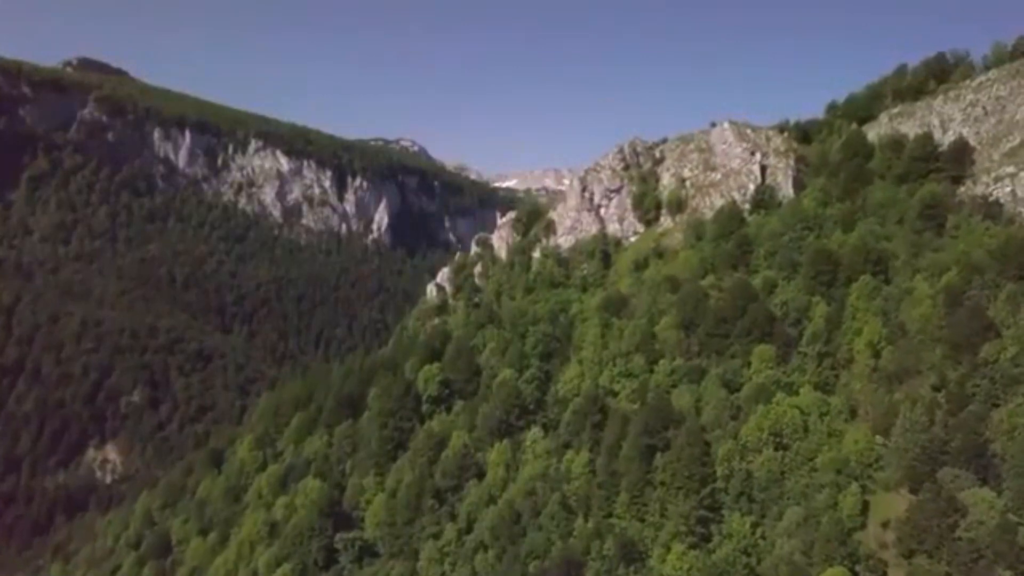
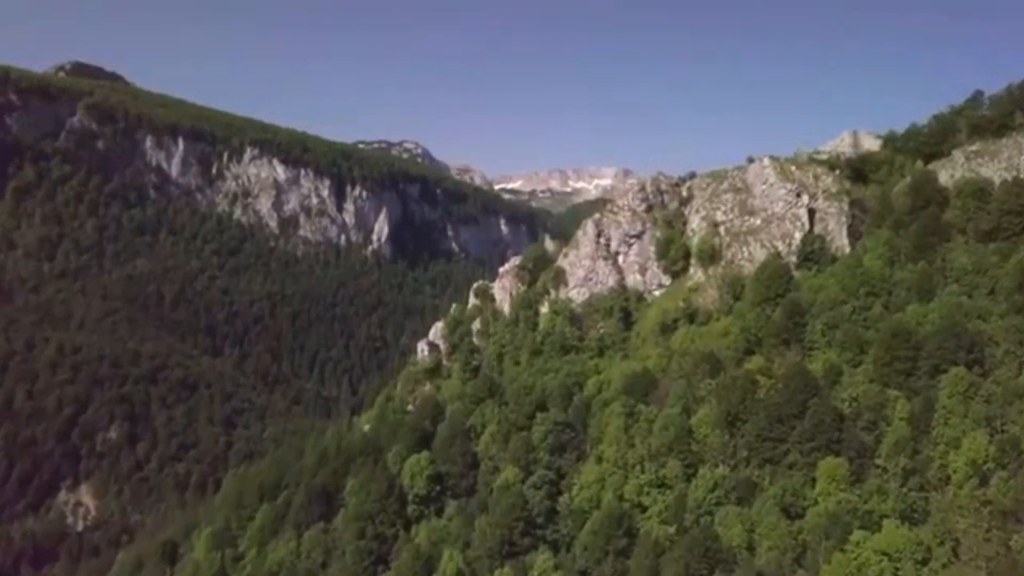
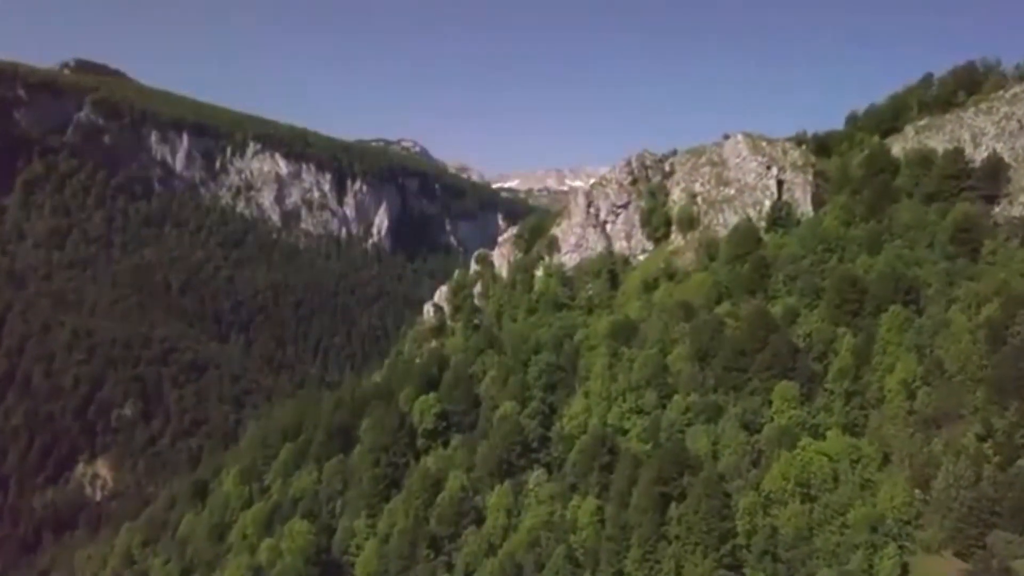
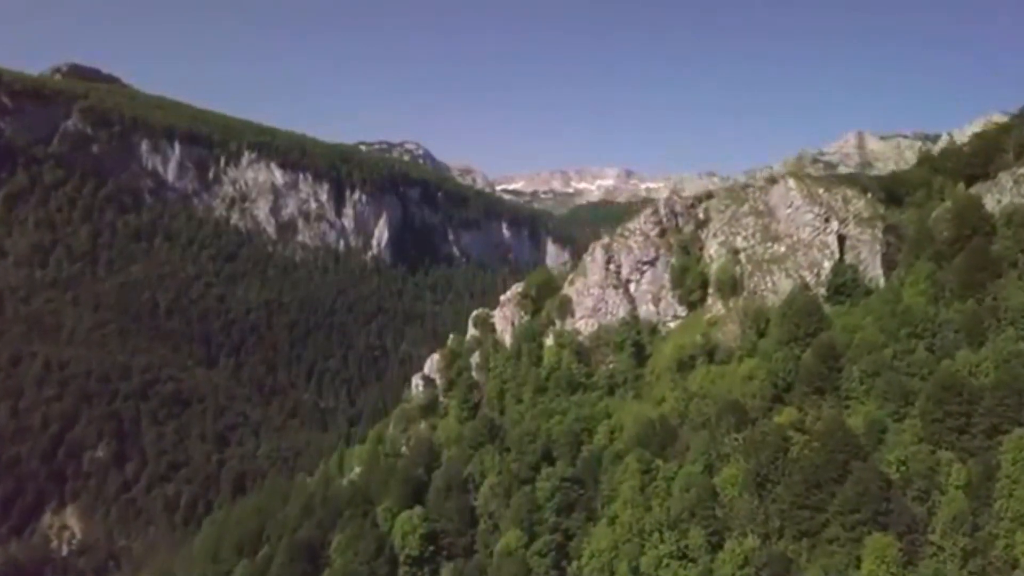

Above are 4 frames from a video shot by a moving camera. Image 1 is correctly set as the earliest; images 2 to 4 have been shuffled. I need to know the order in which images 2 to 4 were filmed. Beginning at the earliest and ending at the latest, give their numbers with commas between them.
3, 2, 4
